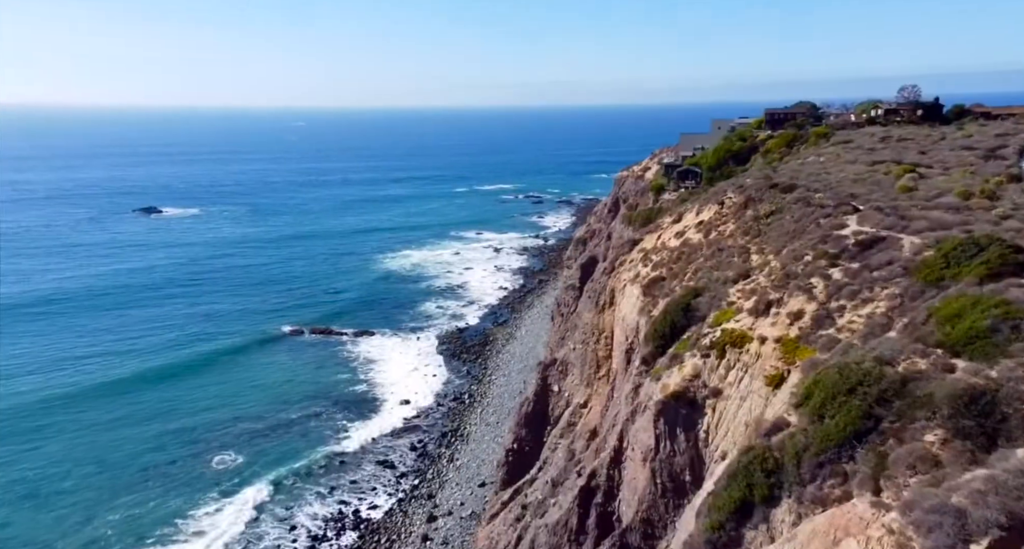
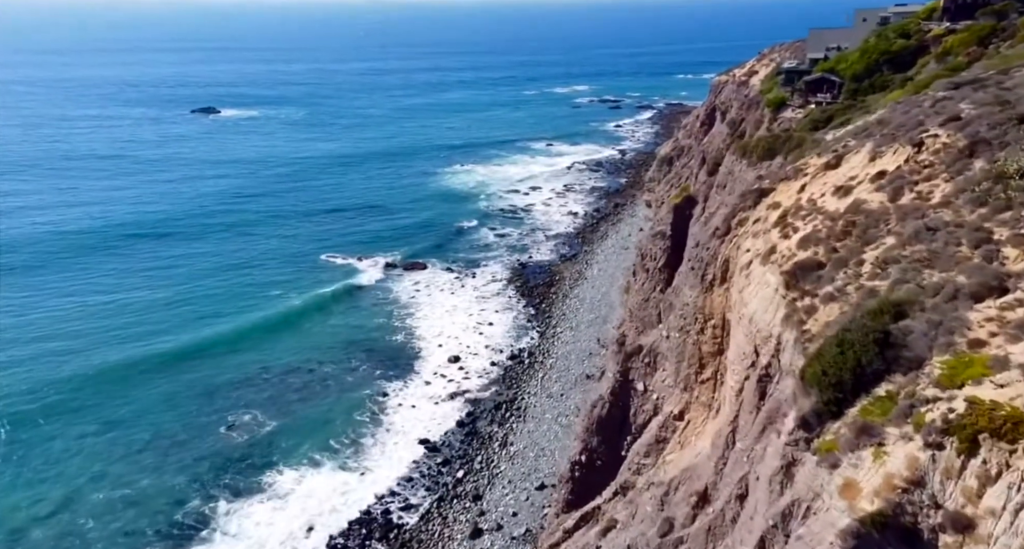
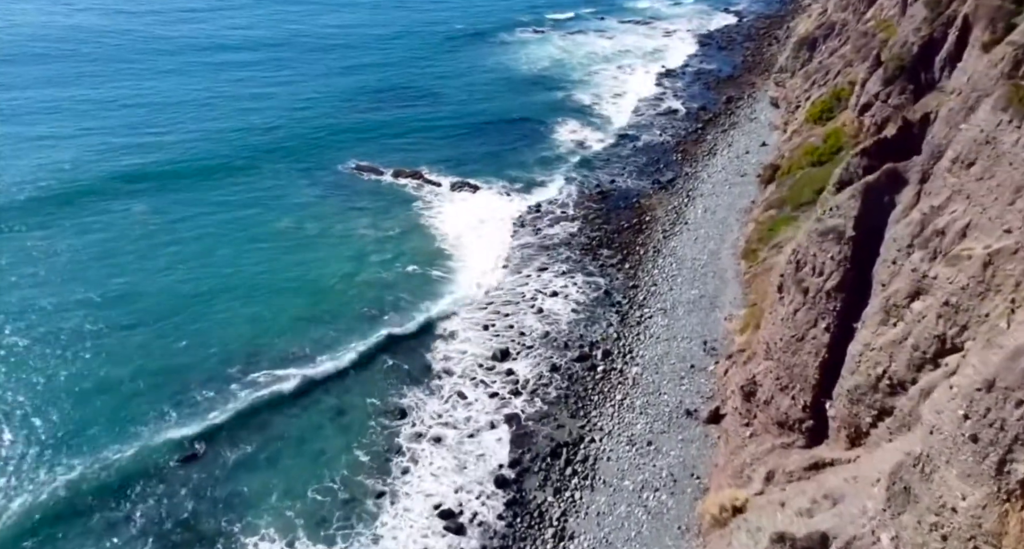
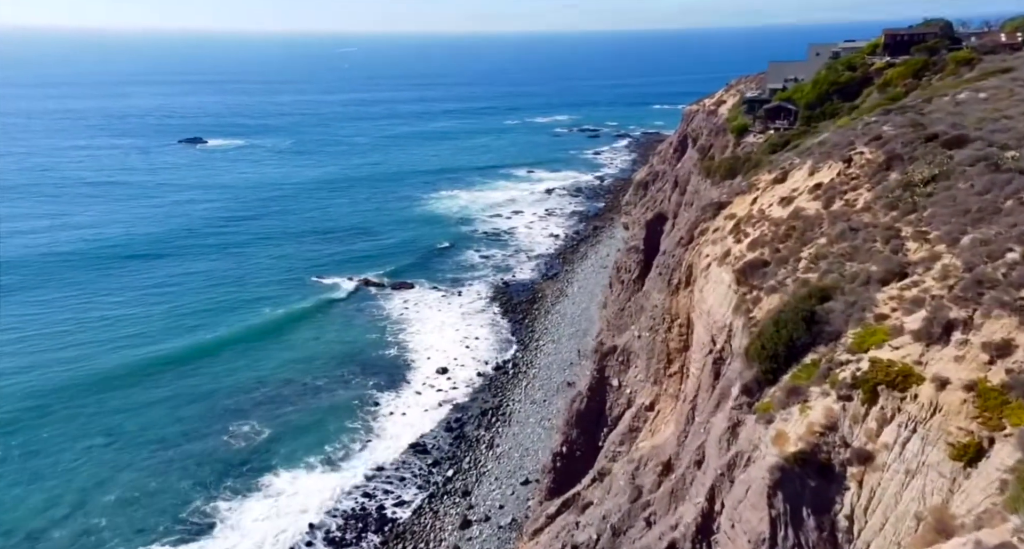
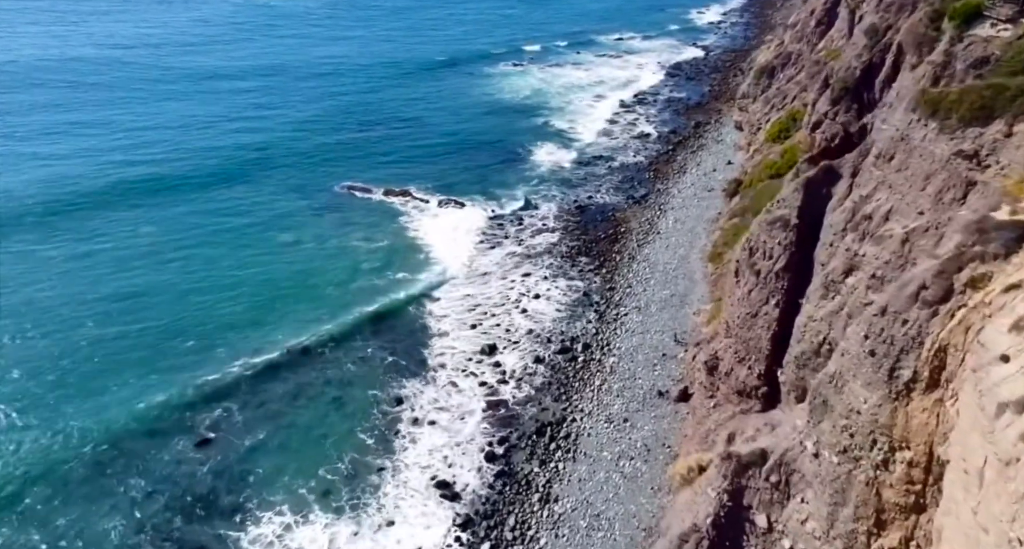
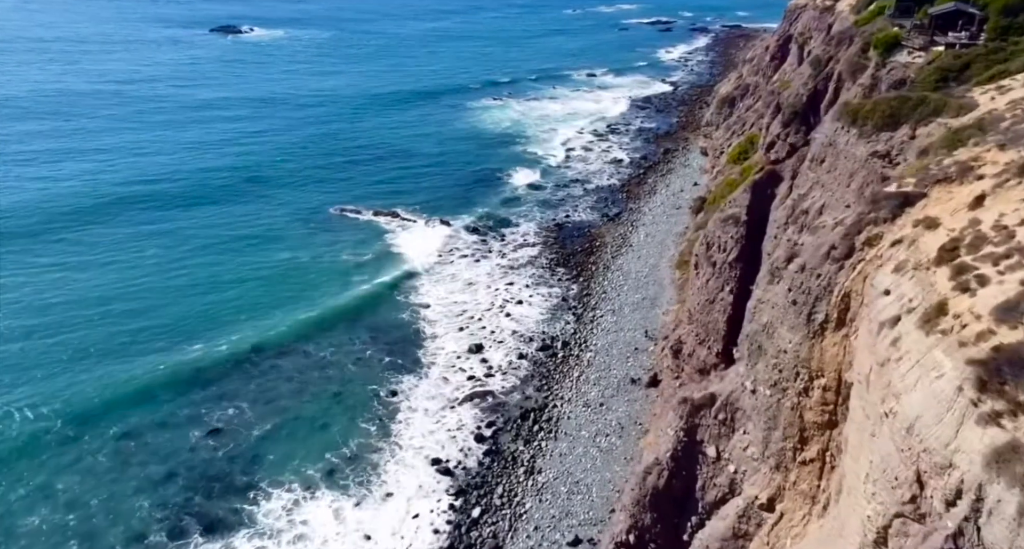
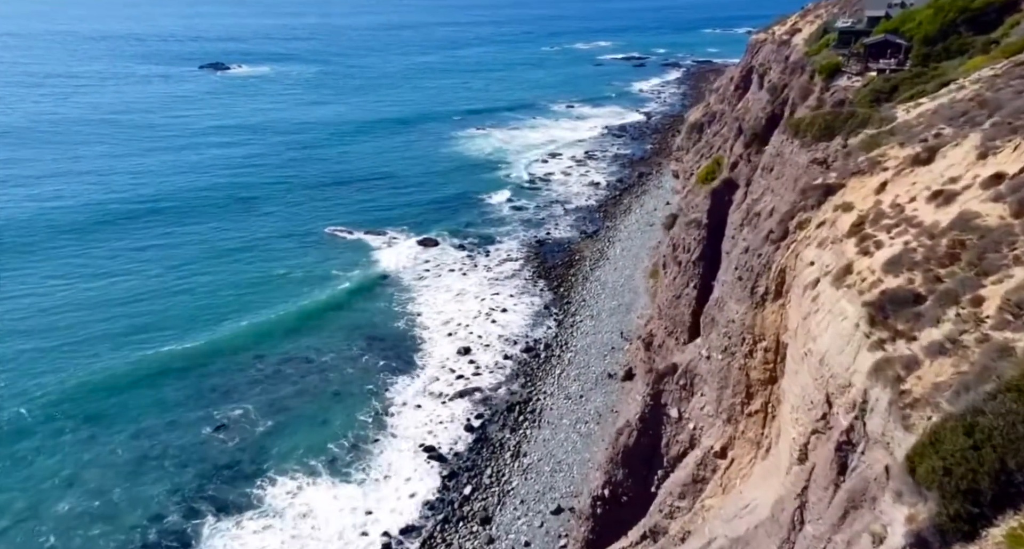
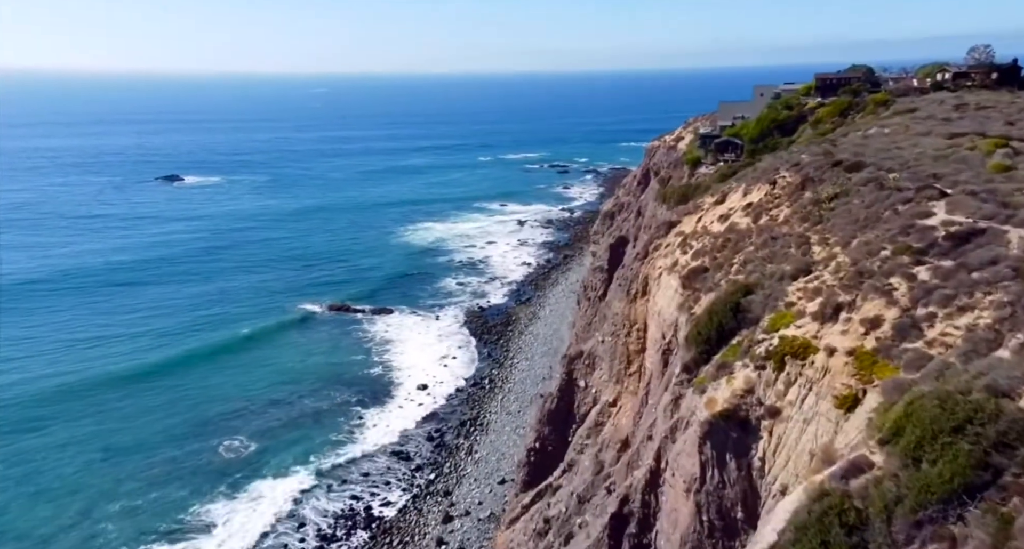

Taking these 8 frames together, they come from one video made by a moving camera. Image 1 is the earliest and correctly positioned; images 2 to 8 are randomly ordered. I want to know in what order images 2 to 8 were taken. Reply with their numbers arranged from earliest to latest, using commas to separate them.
8, 4, 2, 7, 6, 5, 3
